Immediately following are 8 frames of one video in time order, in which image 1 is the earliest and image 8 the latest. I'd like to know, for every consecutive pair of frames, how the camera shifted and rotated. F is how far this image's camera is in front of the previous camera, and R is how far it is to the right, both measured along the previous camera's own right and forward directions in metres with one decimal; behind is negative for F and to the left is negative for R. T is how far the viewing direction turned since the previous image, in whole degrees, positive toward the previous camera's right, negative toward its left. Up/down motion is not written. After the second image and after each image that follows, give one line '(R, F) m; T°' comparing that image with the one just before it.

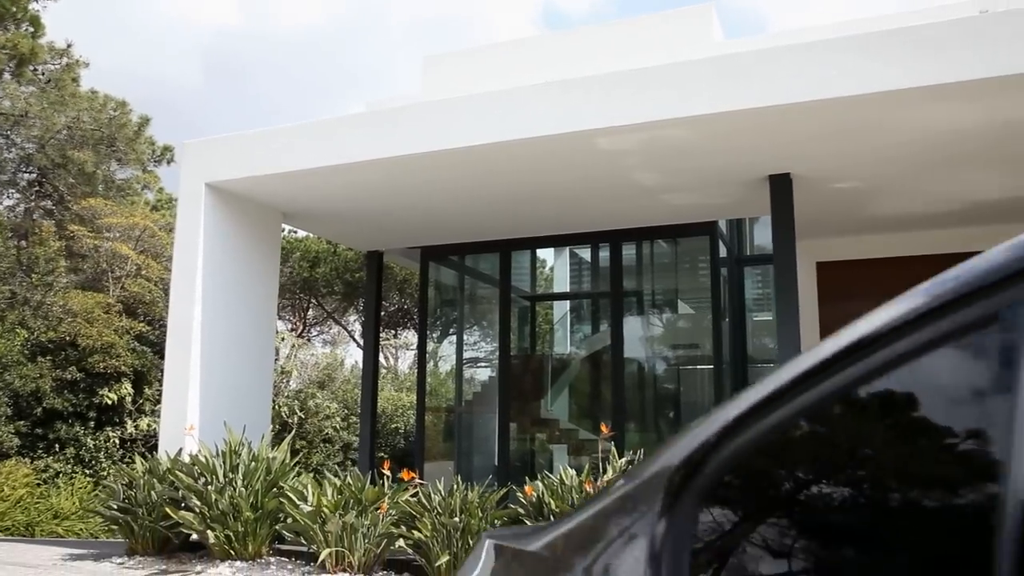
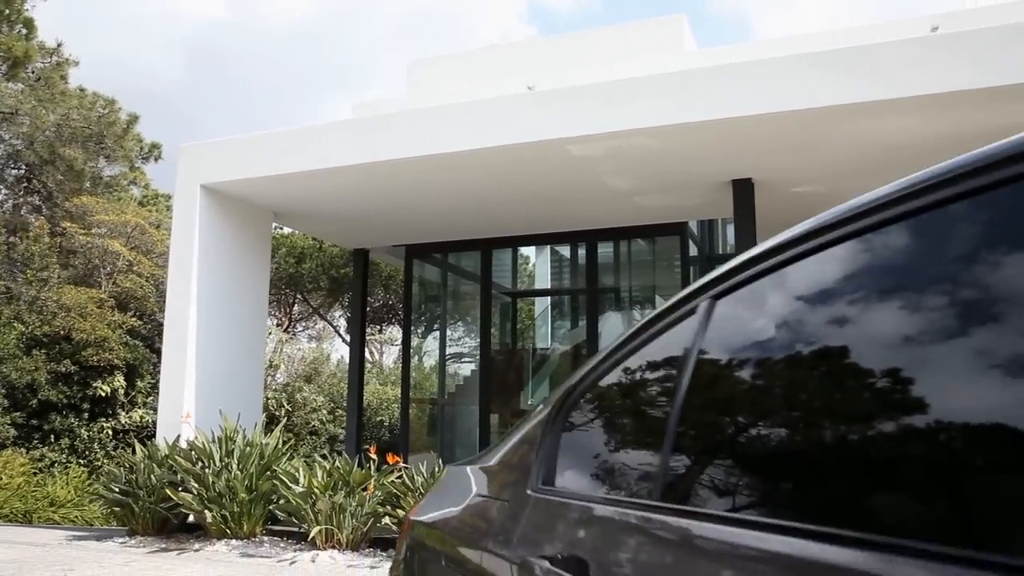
(+0.1, -0.5) m; +1°
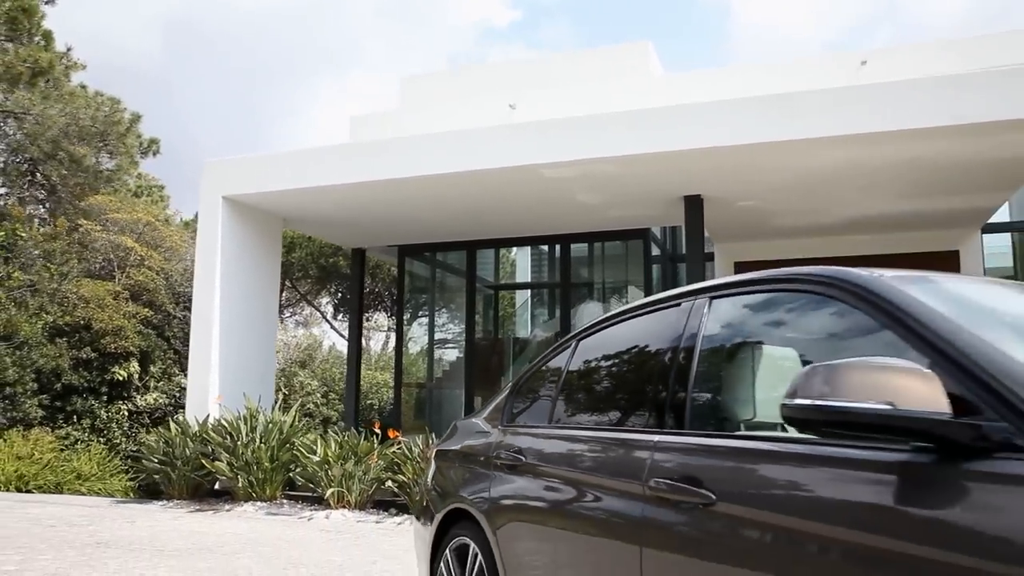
(0.0, -1.3) m; +1°
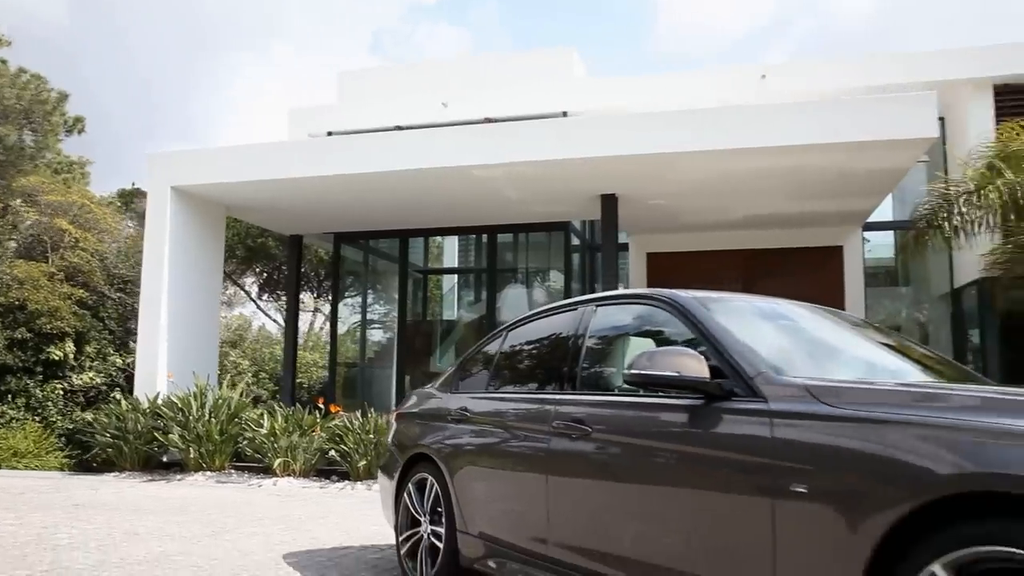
(-0.1, -0.9) m; +5°
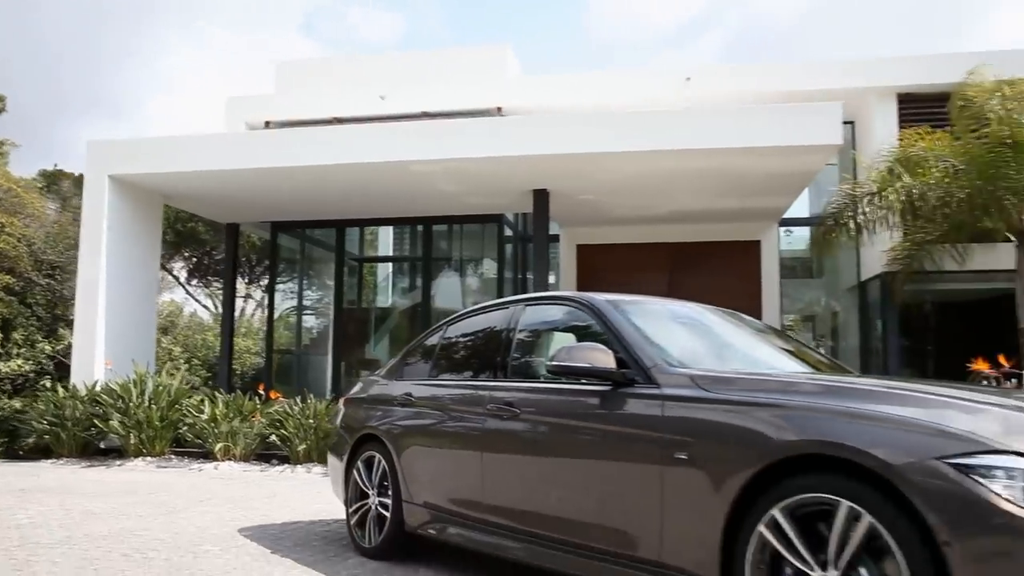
(0.0, -0.4) m; +5°
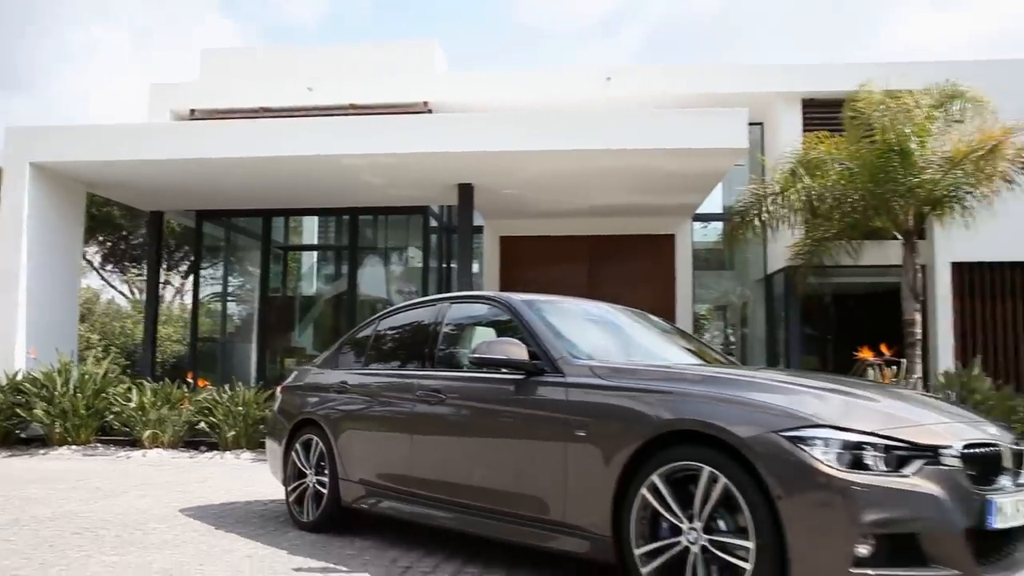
(0.0, -0.4) m; +5°
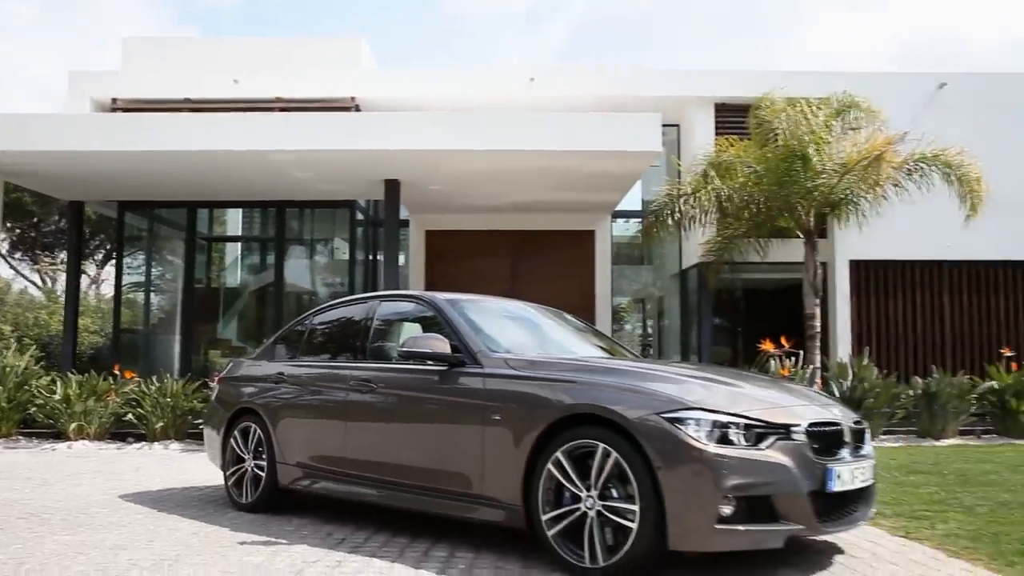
(0.0, -0.4) m; +5°
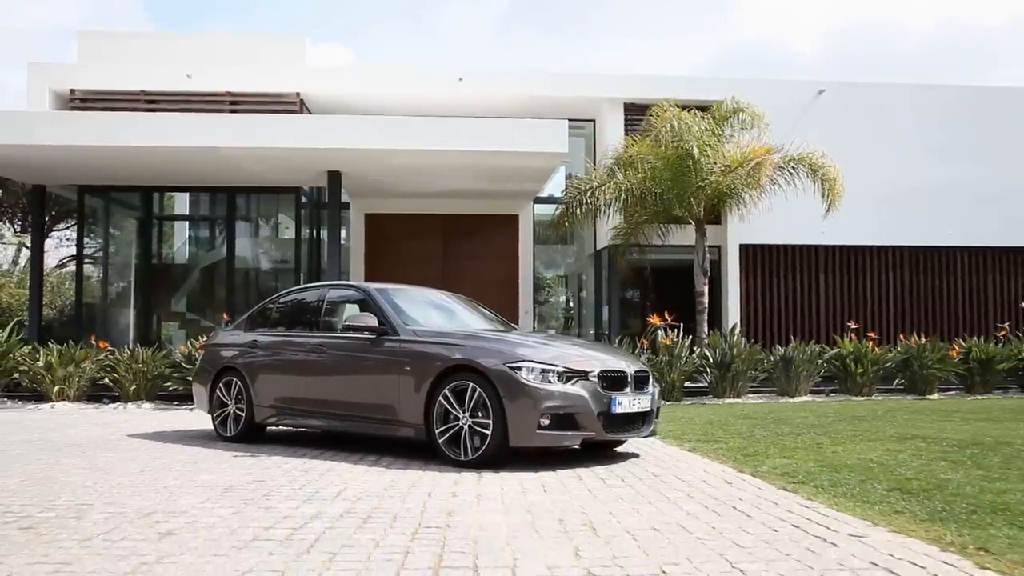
(+0.2, -1.7) m; +4°
